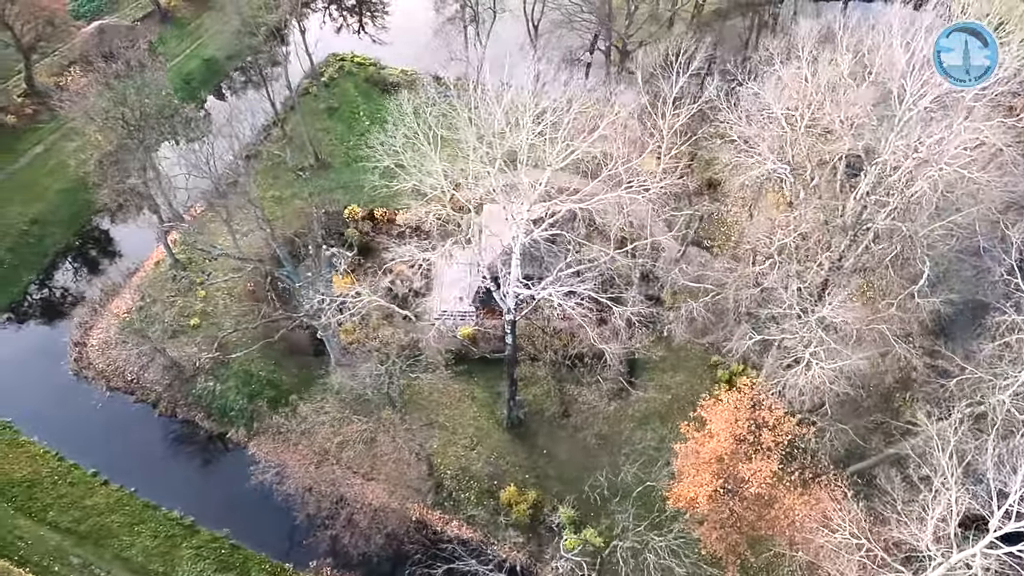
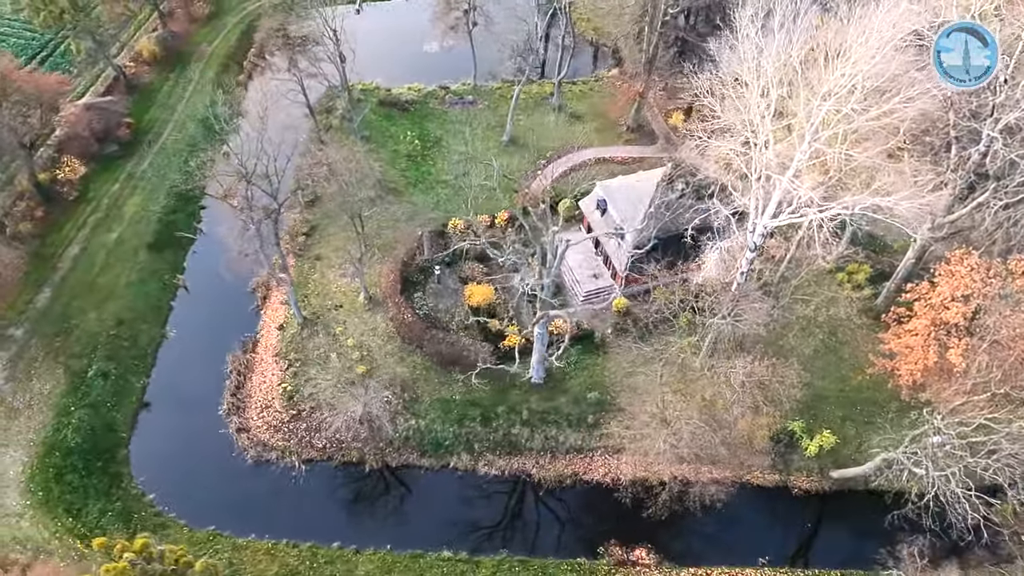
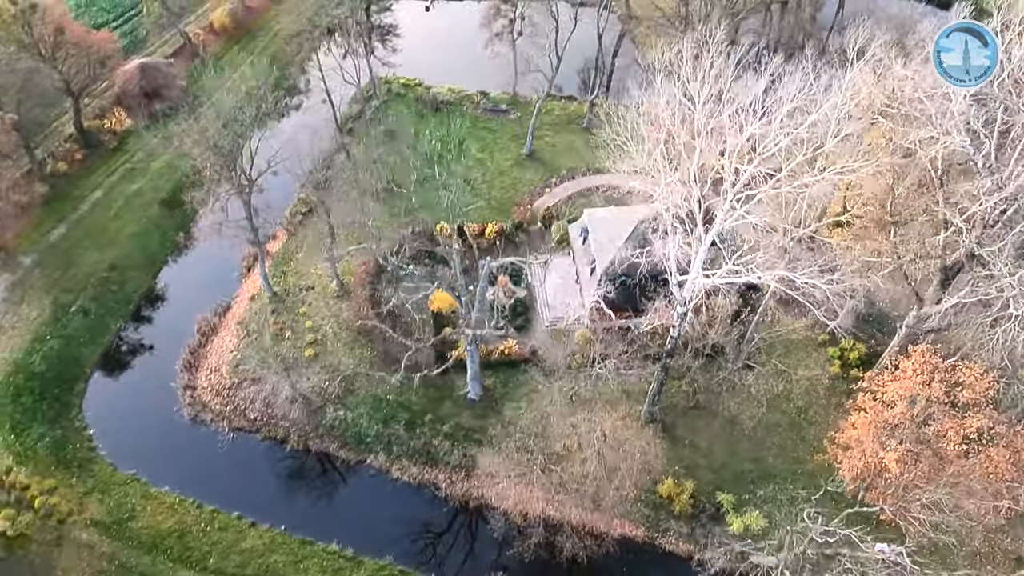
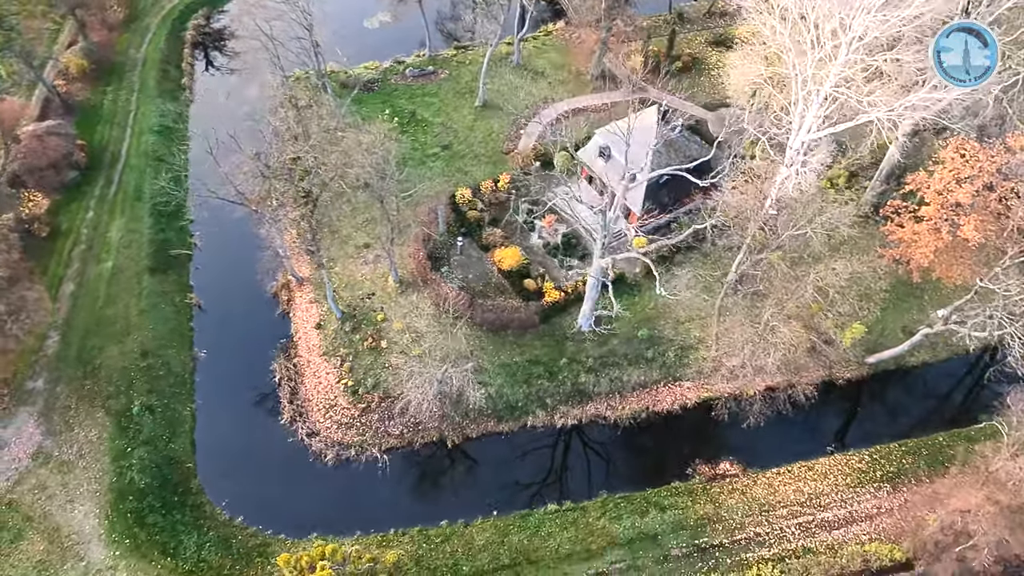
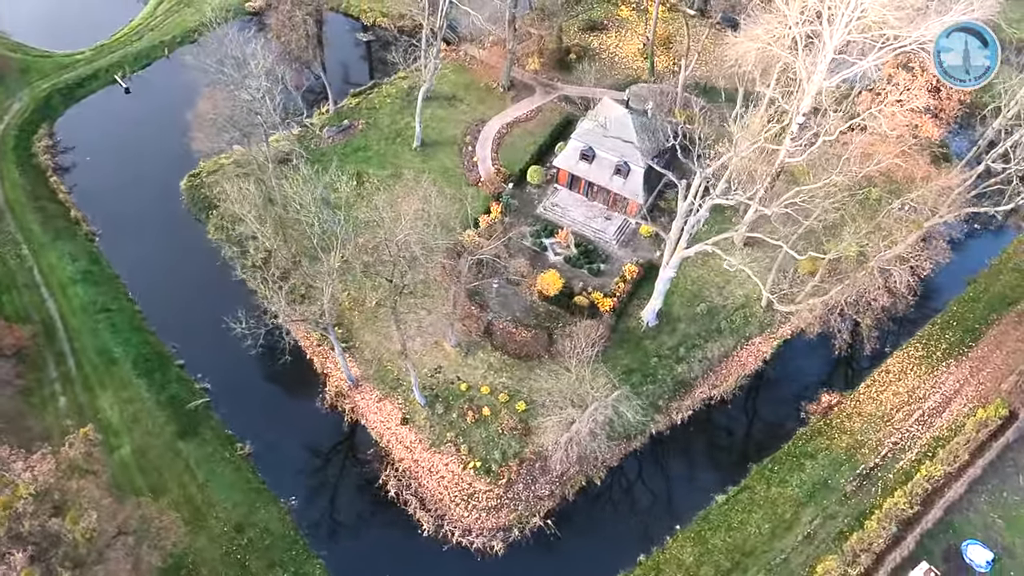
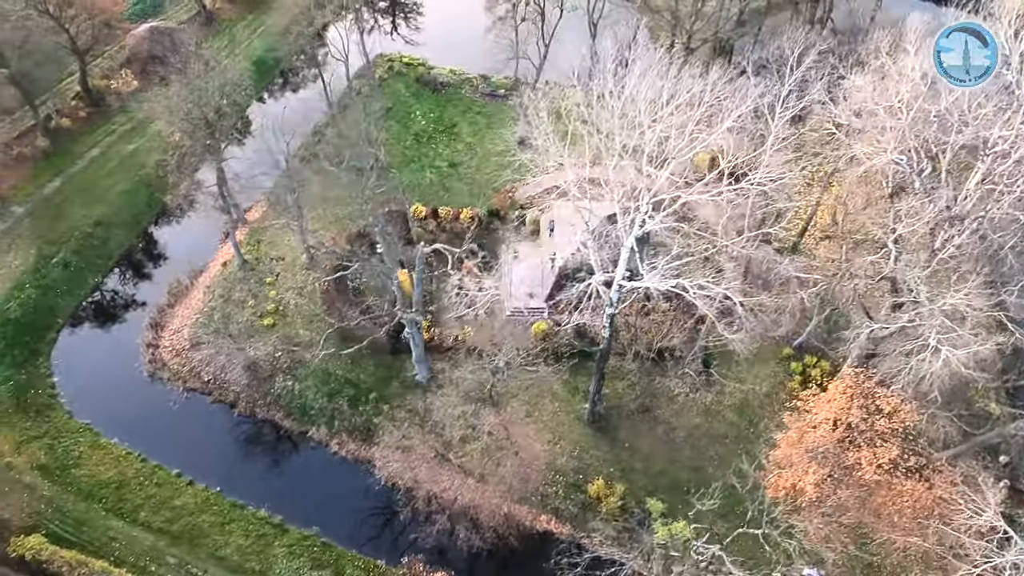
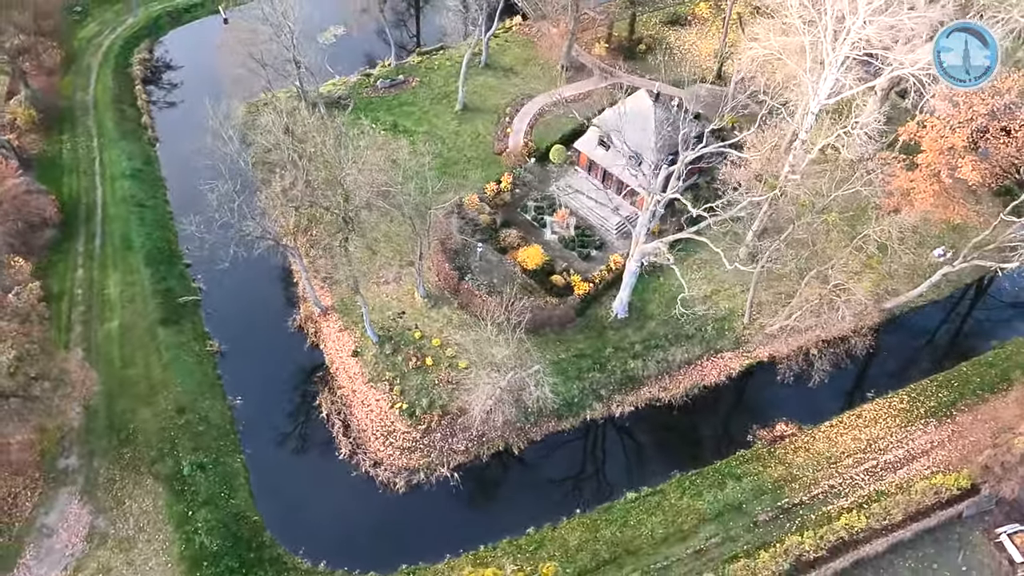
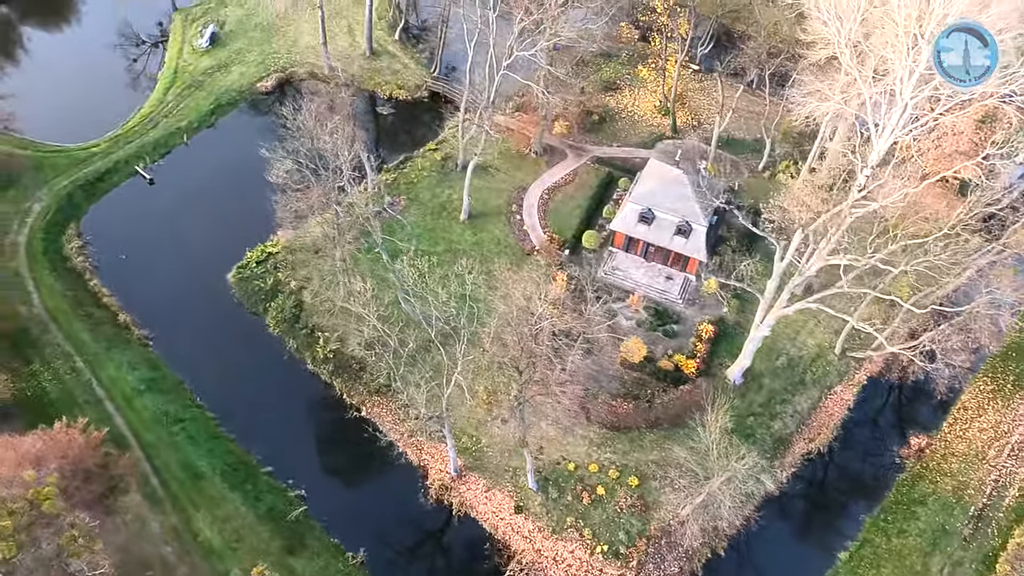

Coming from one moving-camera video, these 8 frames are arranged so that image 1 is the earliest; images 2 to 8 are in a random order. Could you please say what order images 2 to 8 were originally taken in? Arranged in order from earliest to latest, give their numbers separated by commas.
6, 3, 2, 4, 7, 5, 8
